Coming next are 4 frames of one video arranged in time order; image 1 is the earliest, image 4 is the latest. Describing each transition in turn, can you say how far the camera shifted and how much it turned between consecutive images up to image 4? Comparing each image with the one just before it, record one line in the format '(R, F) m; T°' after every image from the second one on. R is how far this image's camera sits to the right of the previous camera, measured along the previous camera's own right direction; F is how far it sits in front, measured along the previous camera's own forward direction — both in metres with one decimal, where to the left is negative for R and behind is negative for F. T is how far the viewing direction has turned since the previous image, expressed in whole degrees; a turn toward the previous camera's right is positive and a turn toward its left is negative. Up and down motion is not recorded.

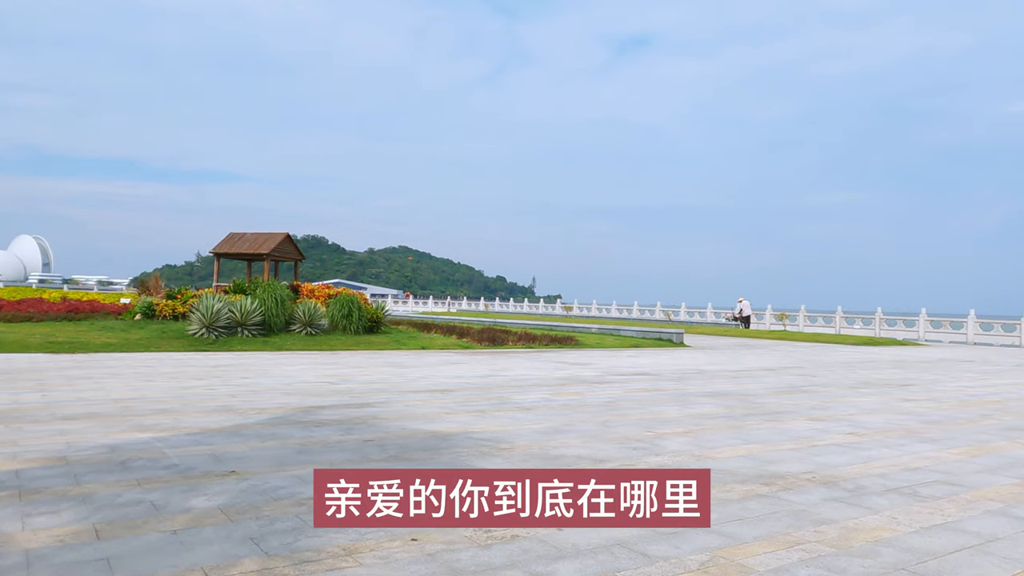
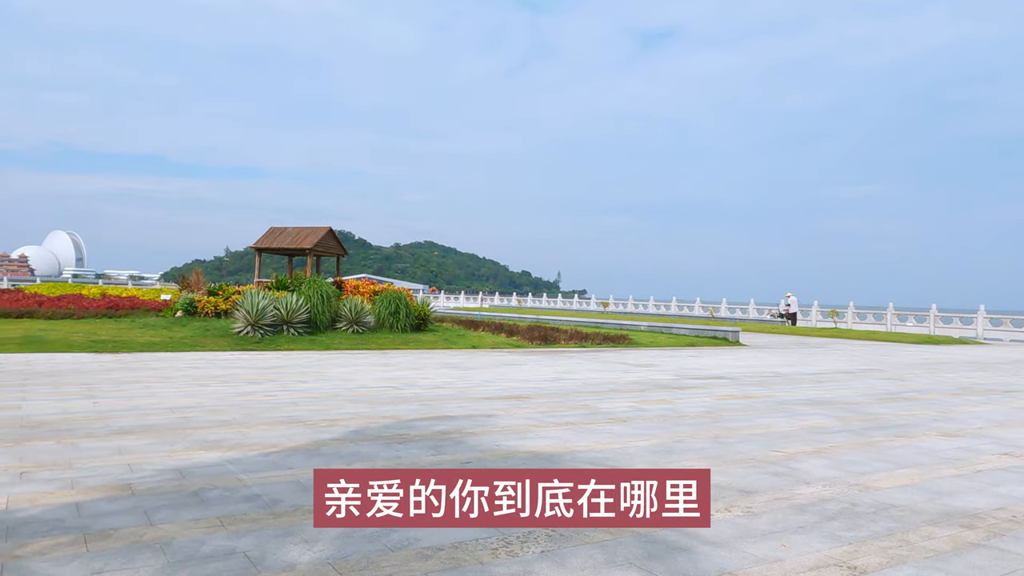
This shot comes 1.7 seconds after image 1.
(-0.7, +0.9) m; -2°
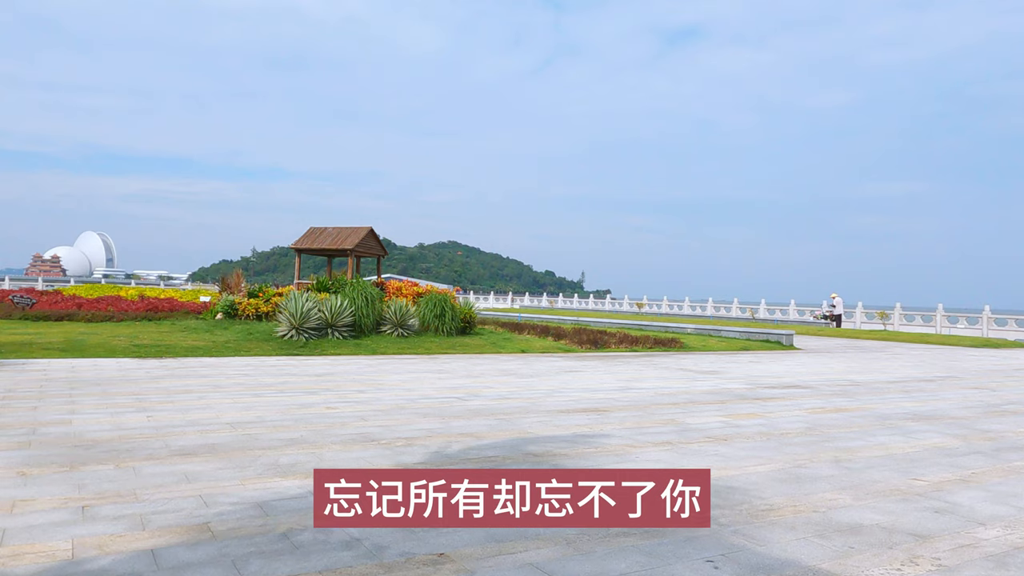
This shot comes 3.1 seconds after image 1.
(-0.7, +0.7) m; -2°
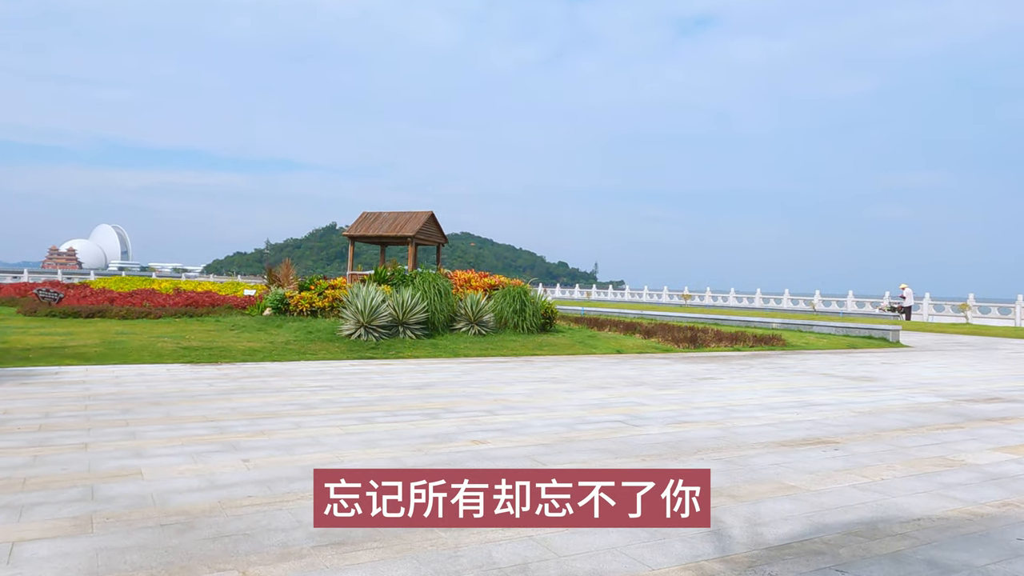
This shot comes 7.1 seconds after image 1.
(-1.7, +2.3) m; -1°
